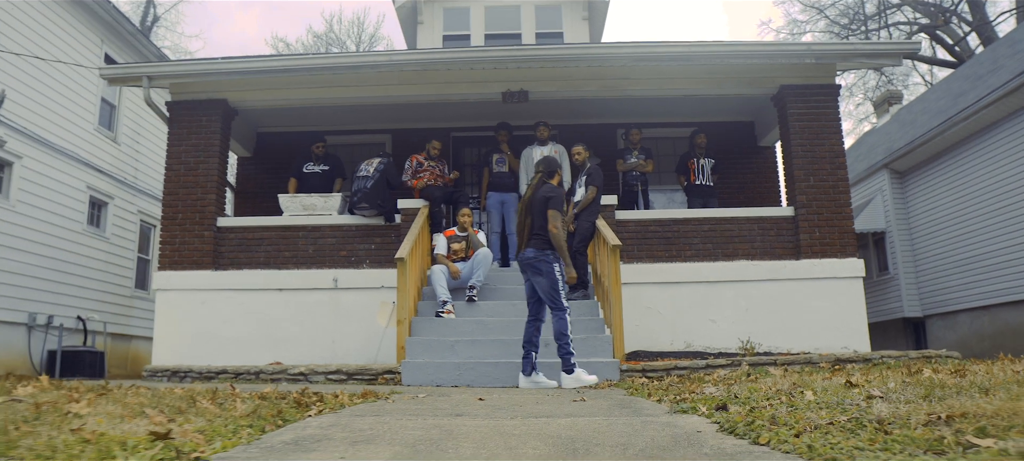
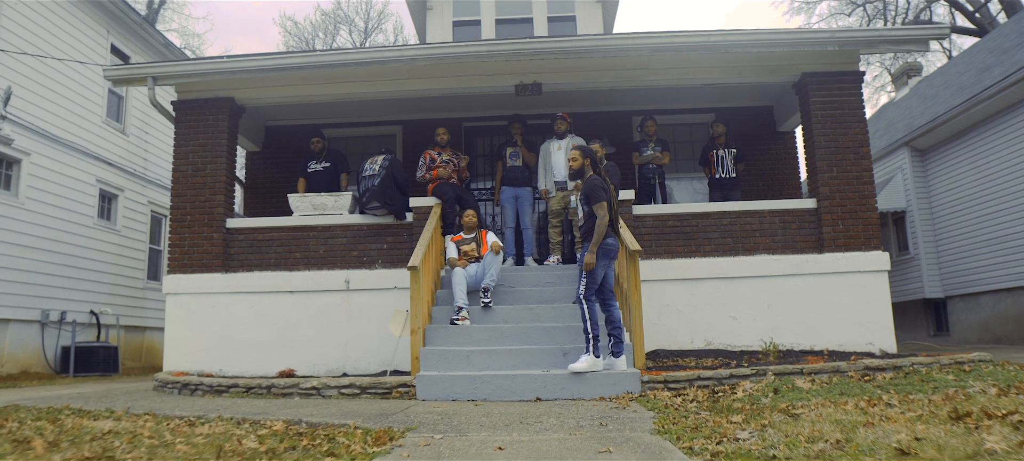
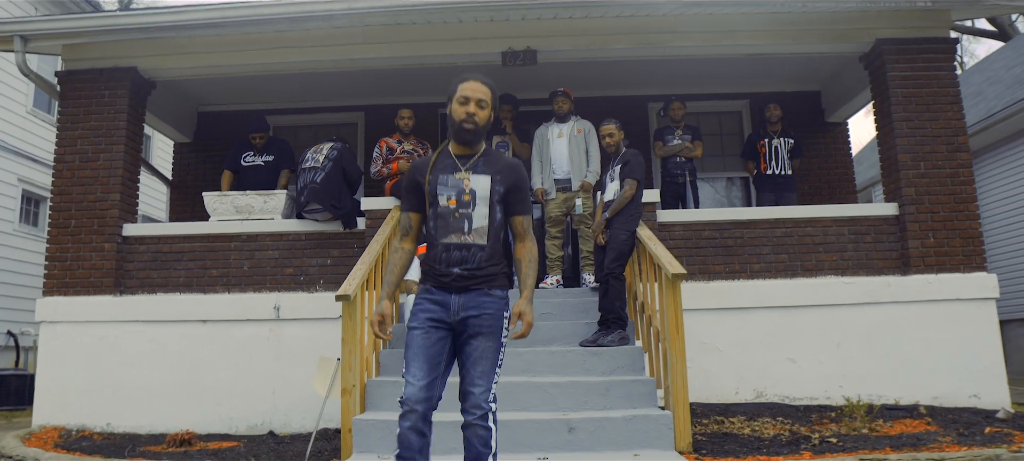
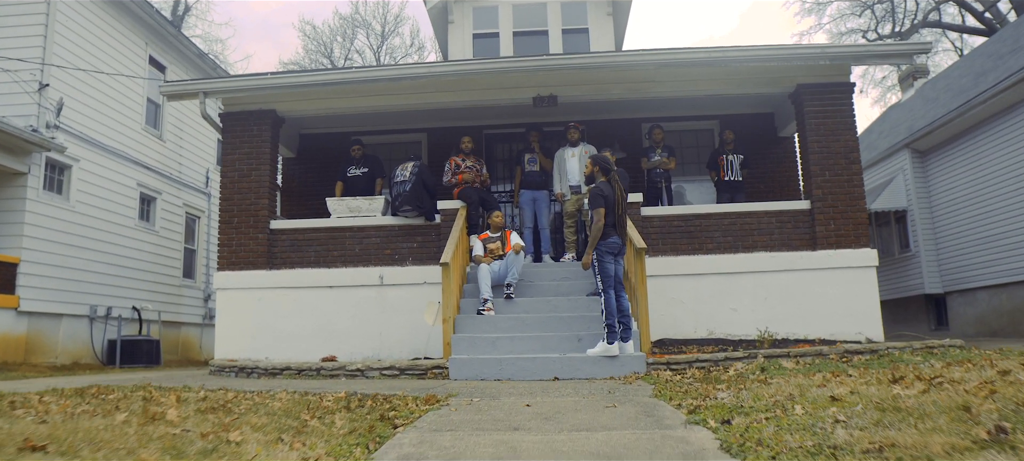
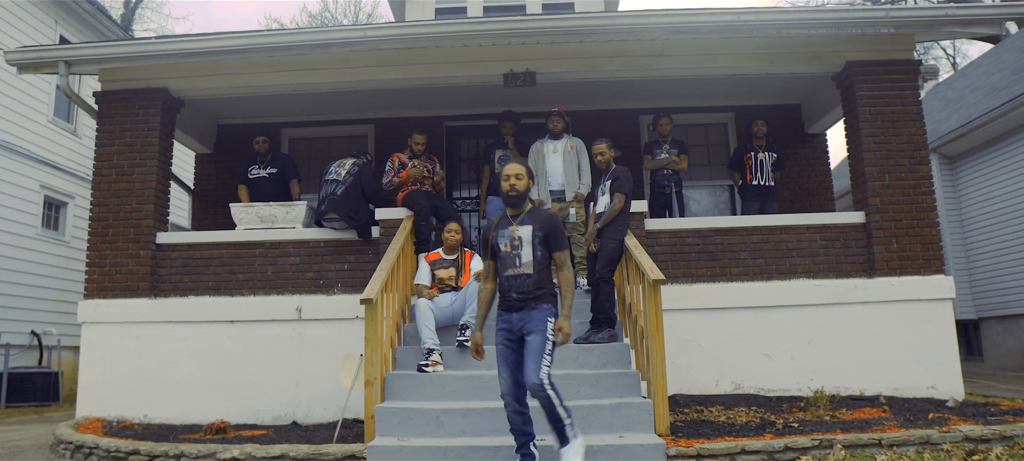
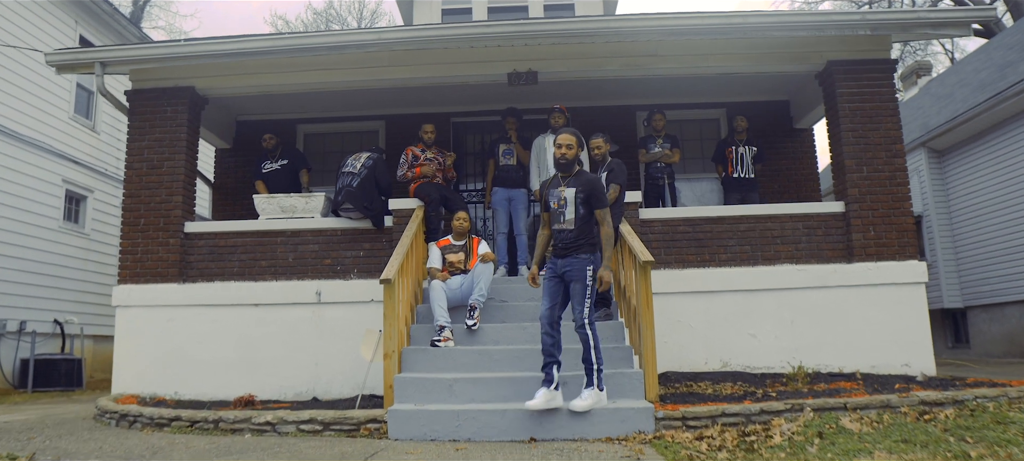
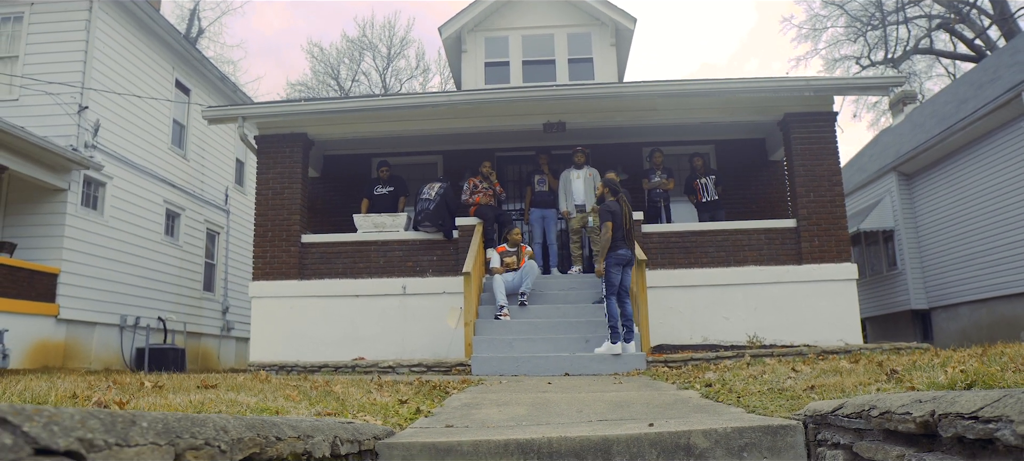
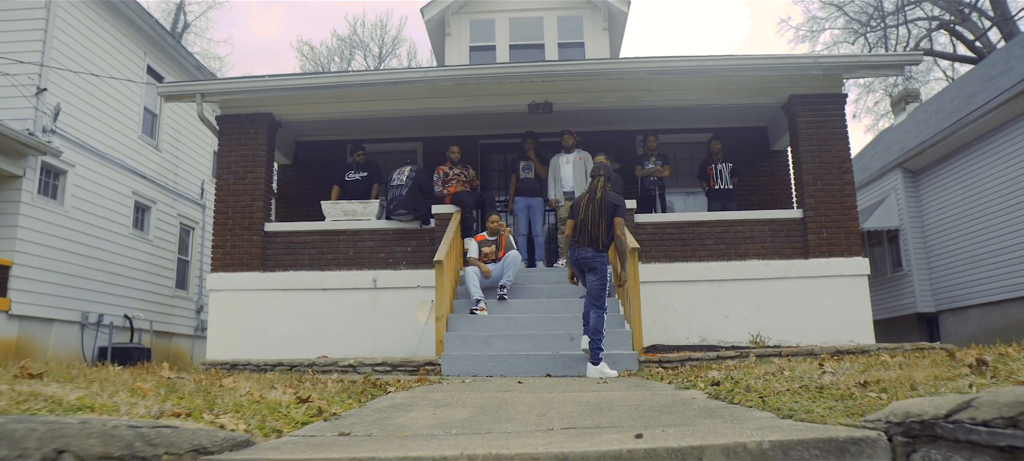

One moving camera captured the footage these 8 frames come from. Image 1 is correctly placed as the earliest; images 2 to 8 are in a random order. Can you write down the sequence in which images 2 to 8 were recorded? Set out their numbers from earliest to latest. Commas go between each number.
8, 7, 4, 2, 6, 5, 3
